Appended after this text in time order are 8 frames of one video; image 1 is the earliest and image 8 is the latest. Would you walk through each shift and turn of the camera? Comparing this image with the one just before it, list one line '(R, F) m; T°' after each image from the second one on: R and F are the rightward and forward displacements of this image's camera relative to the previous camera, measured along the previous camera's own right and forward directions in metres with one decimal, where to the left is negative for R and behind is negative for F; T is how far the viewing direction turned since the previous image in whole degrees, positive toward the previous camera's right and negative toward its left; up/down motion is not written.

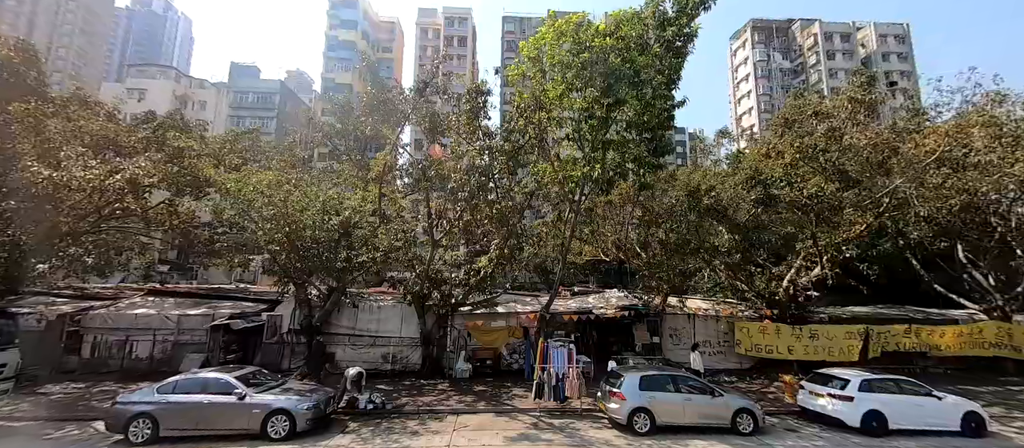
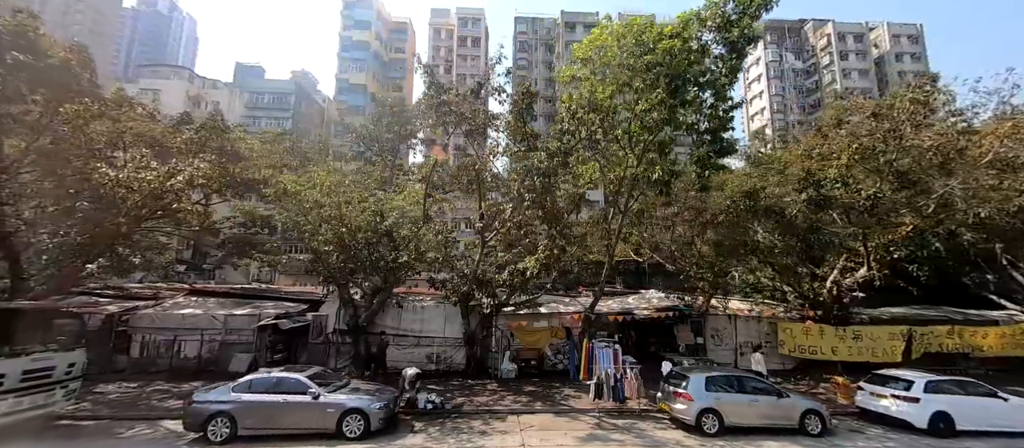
(-1.3, 0.0) m; 0°
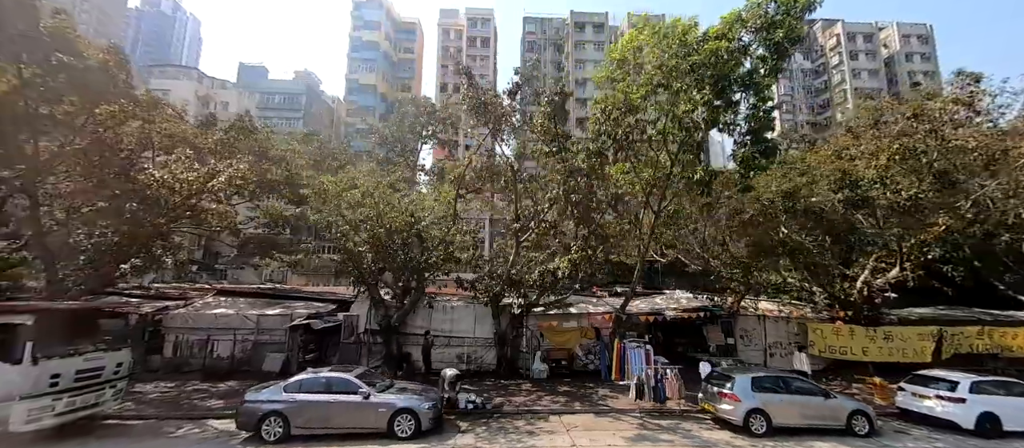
(-0.9, 0.0) m; 0°
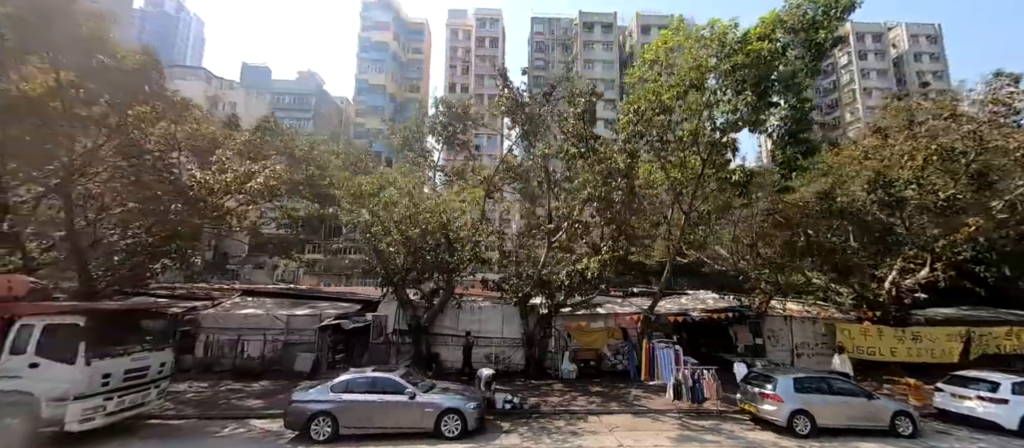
(-0.8, 0.0) m; 0°
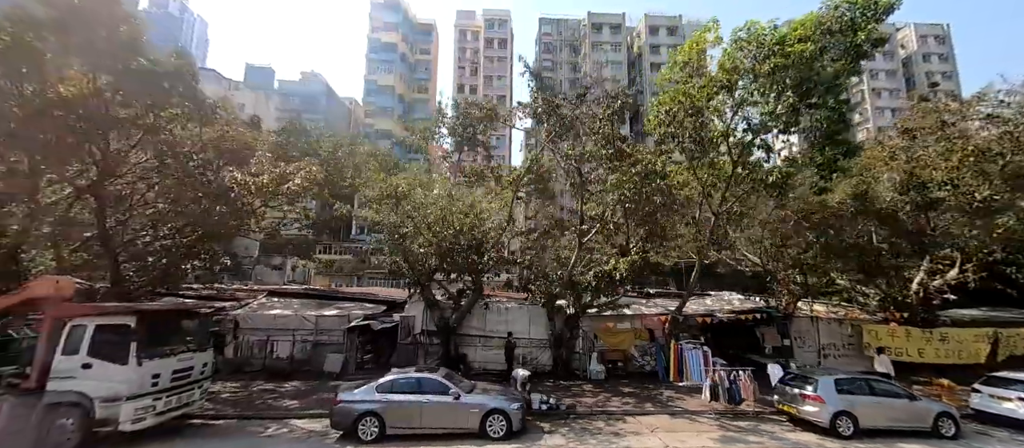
(-0.8, 0.0) m; 0°
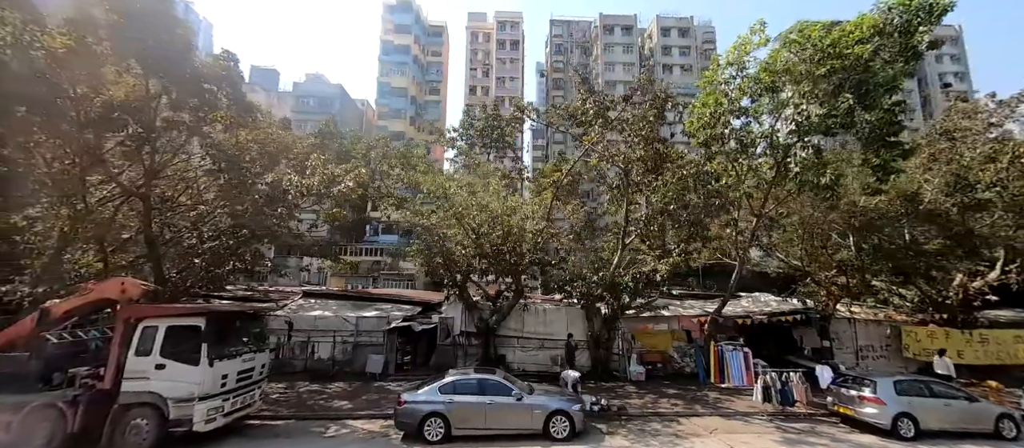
(-1.1, 0.0) m; 0°
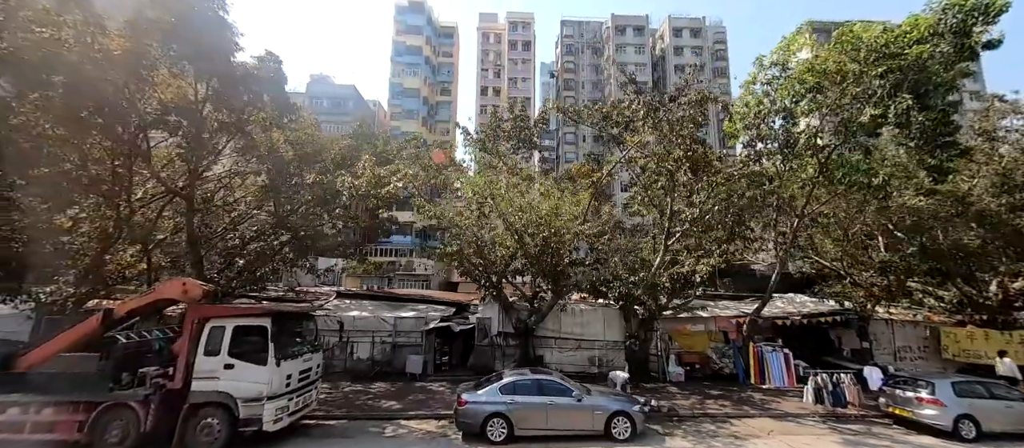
(-1.1, 0.0) m; 0°
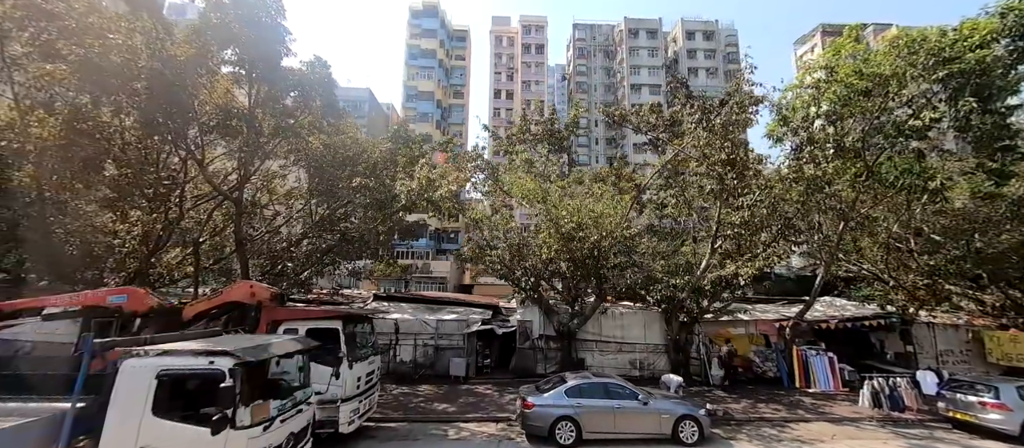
(-1.2, 0.0) m; 0°
